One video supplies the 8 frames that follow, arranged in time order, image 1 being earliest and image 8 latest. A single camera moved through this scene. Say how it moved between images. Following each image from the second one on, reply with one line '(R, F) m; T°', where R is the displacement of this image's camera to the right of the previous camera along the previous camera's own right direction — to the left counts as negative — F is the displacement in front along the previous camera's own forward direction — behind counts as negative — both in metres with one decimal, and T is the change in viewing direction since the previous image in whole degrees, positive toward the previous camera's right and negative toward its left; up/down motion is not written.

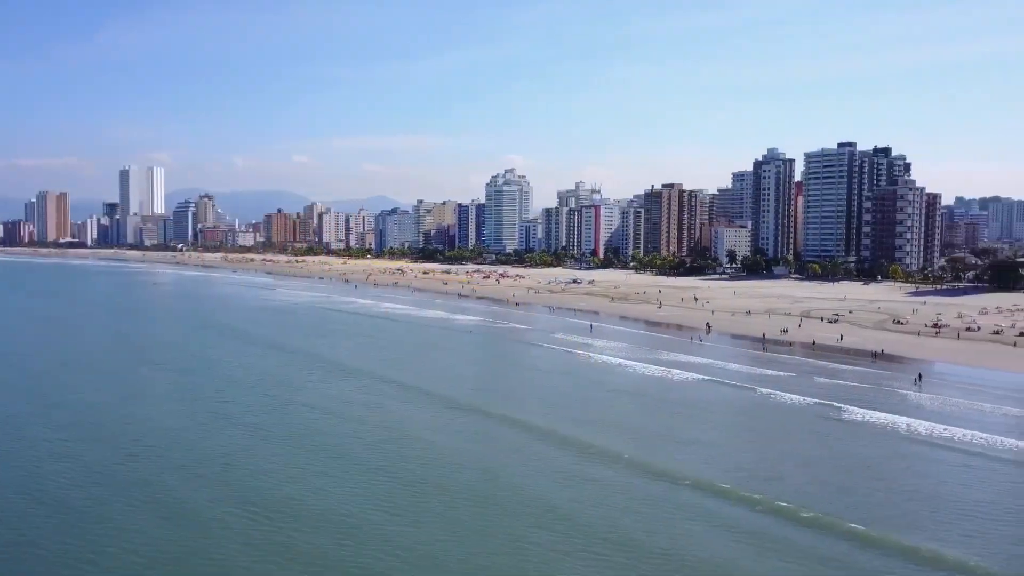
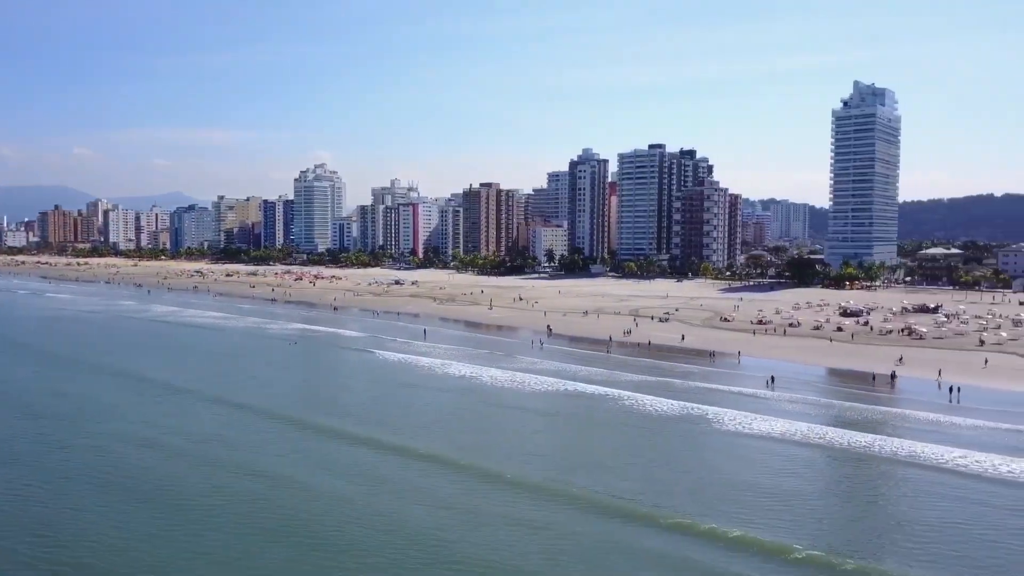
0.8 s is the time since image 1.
(-1.5, +4.1) m; +13°
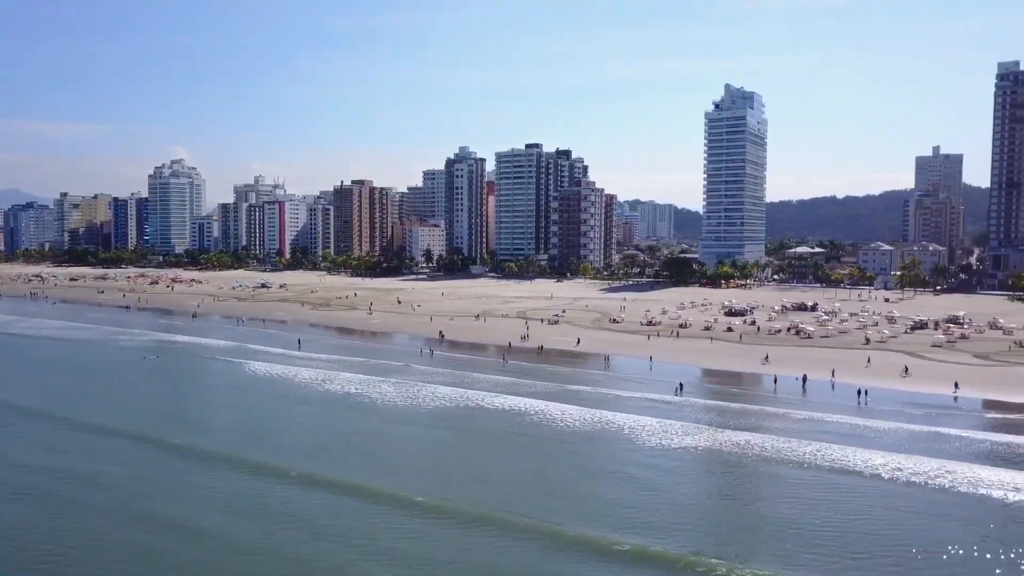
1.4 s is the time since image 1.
(-1.1, +3.5) m; +9°
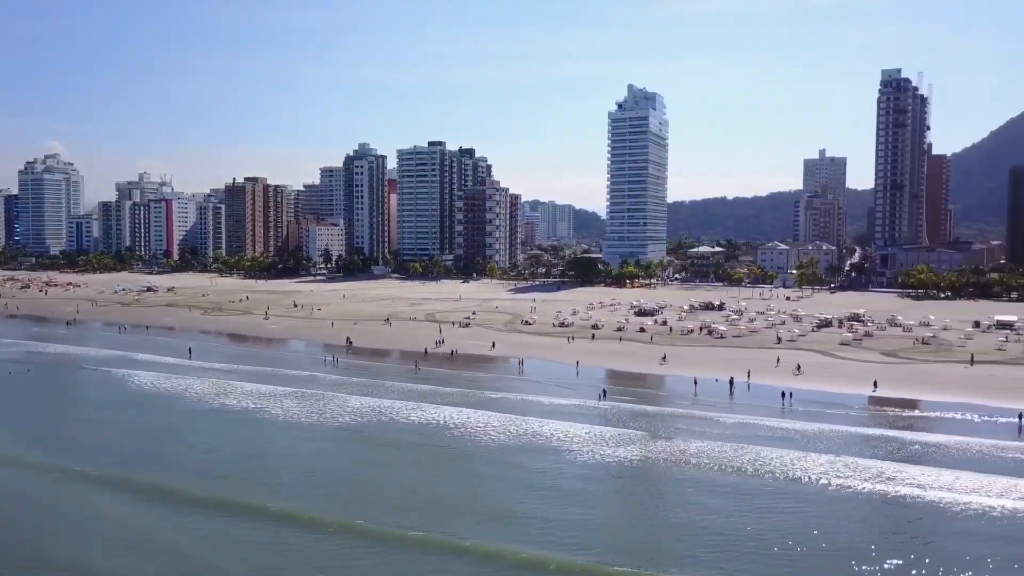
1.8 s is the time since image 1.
(-0.7, +2.3) m; +7°
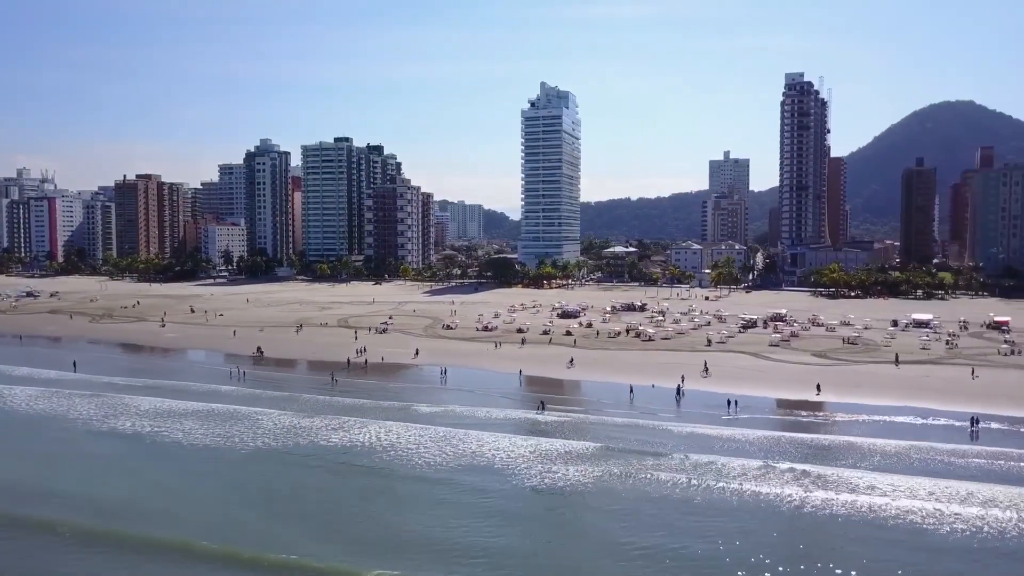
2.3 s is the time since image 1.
(-1.0, +3.0) m; +6°
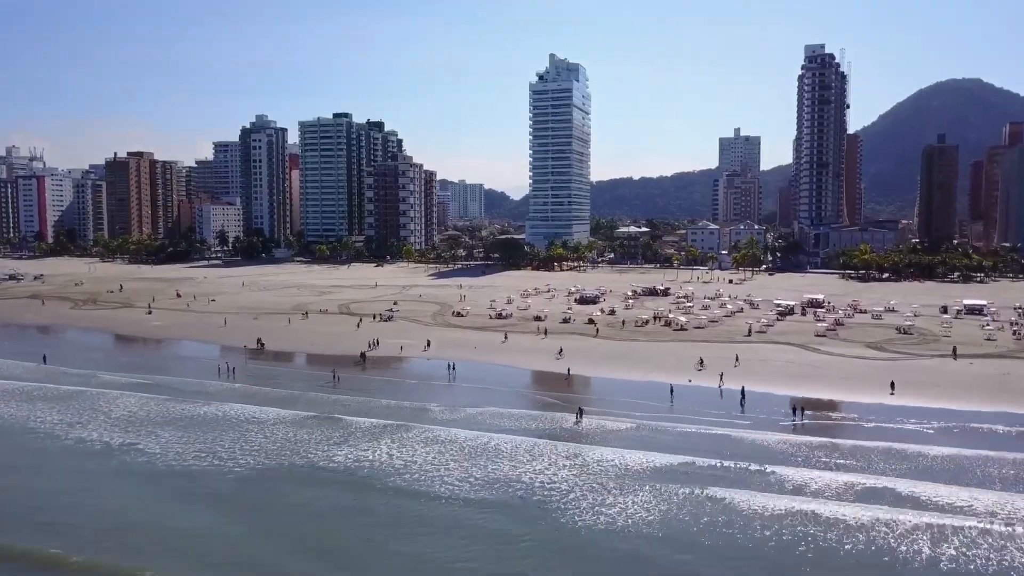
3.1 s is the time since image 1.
(-1.2, +5.0) m; 0°
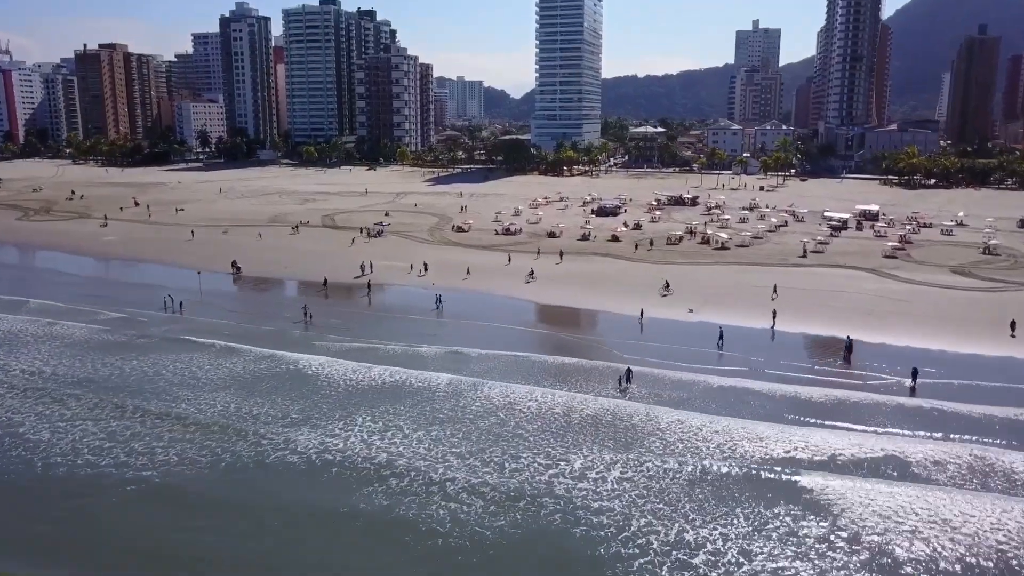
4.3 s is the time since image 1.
(-0.6, +7.8) m; 0°
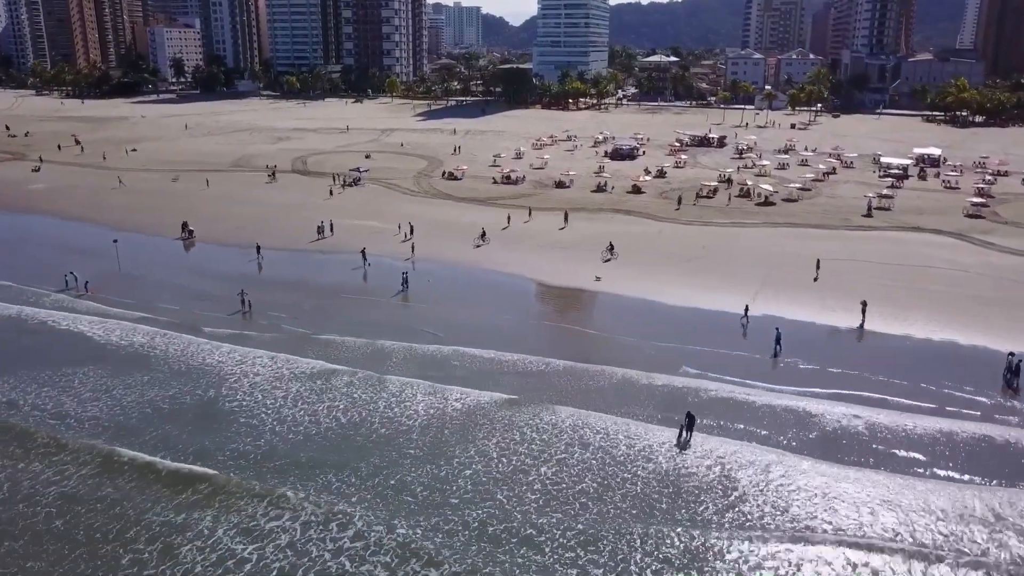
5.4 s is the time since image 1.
(-0.1, +7.2) m; 0°
